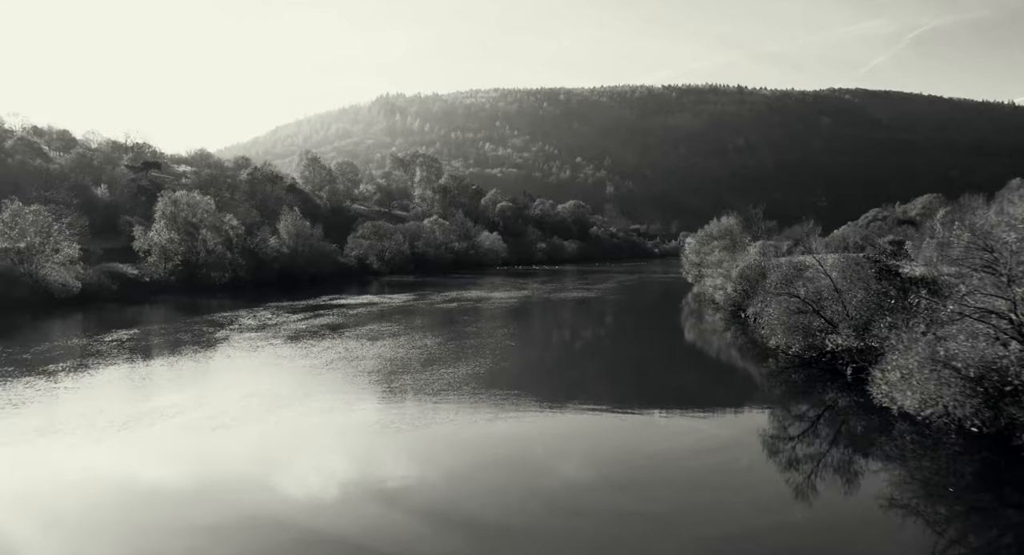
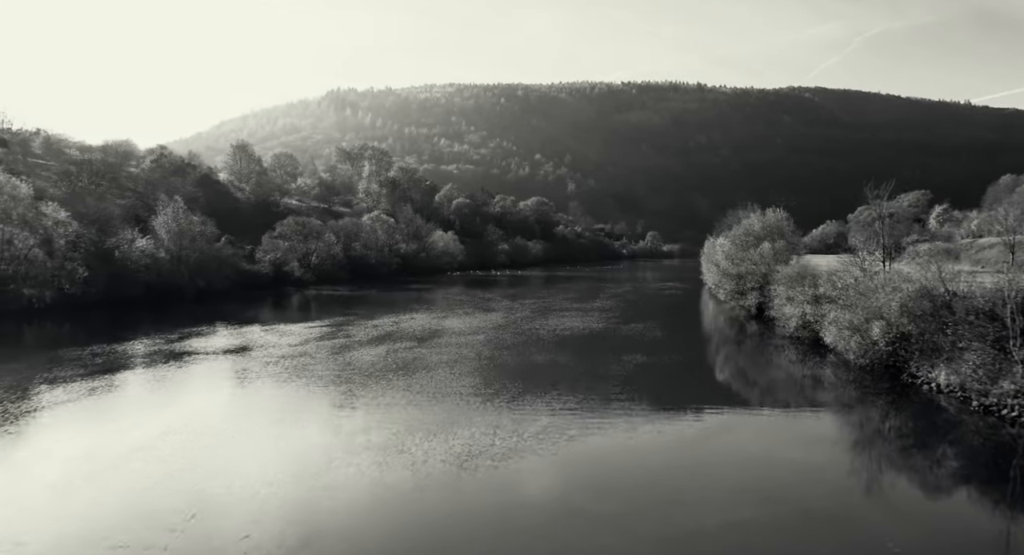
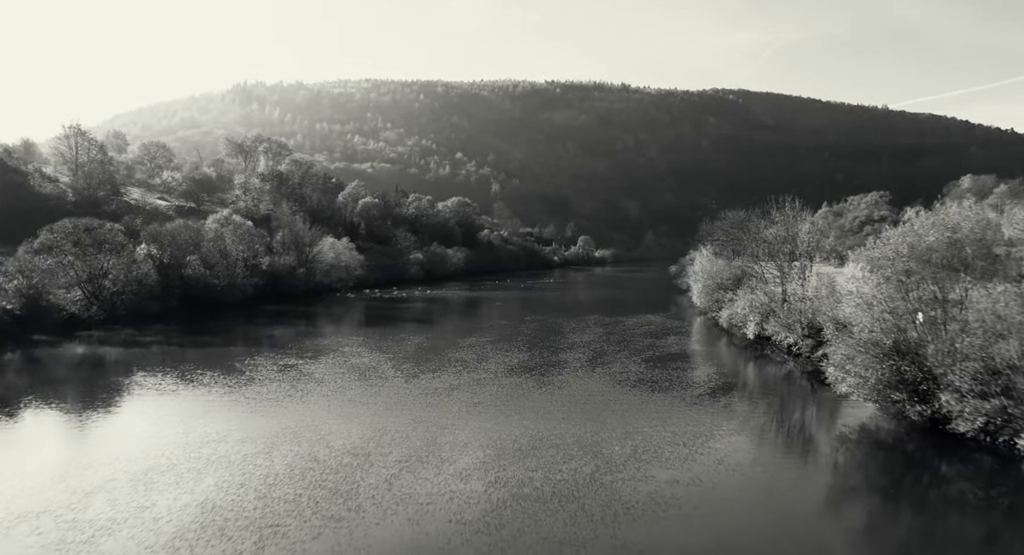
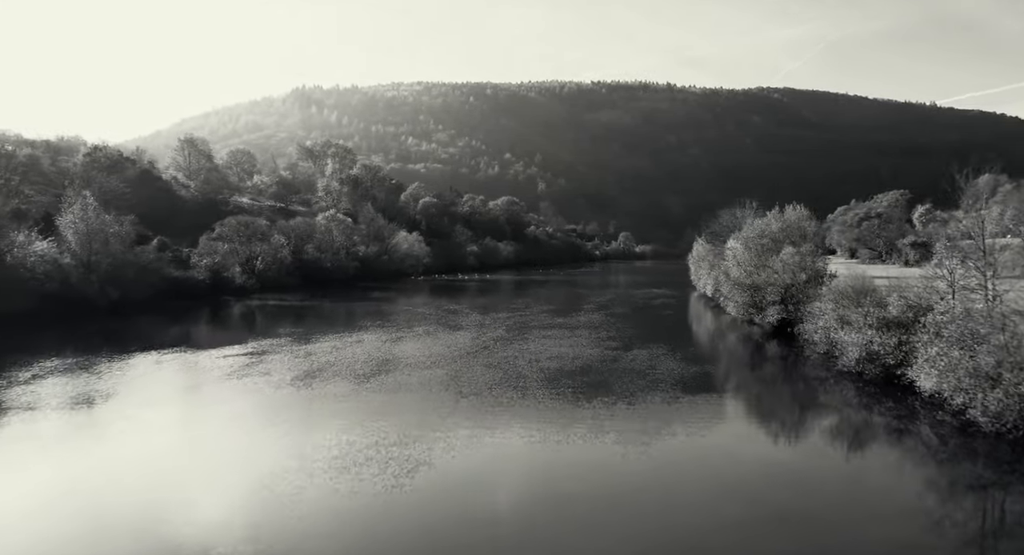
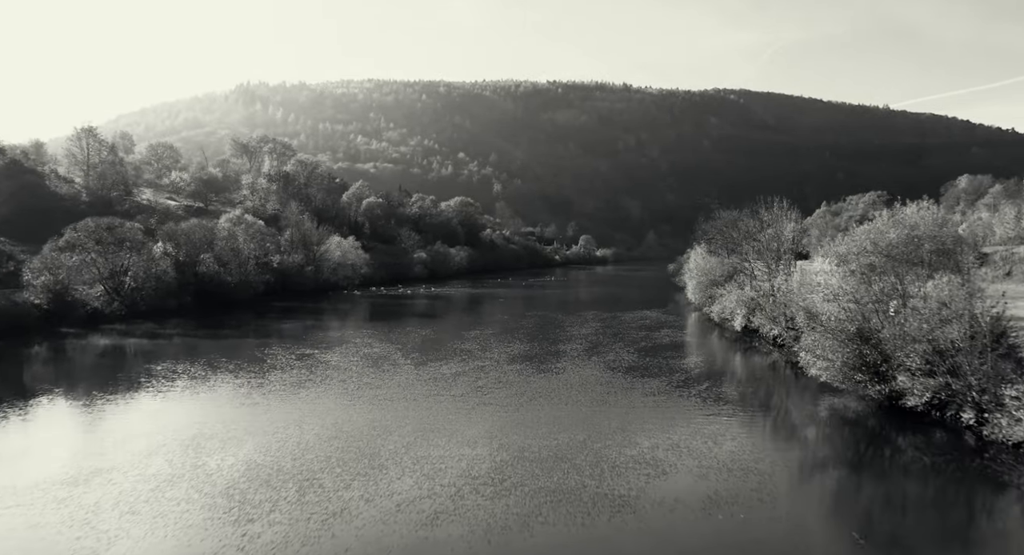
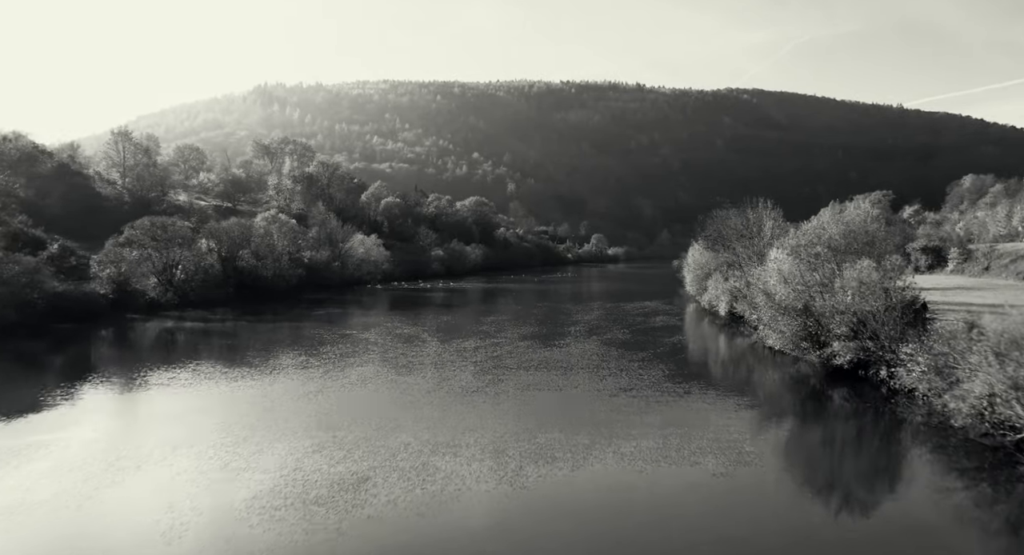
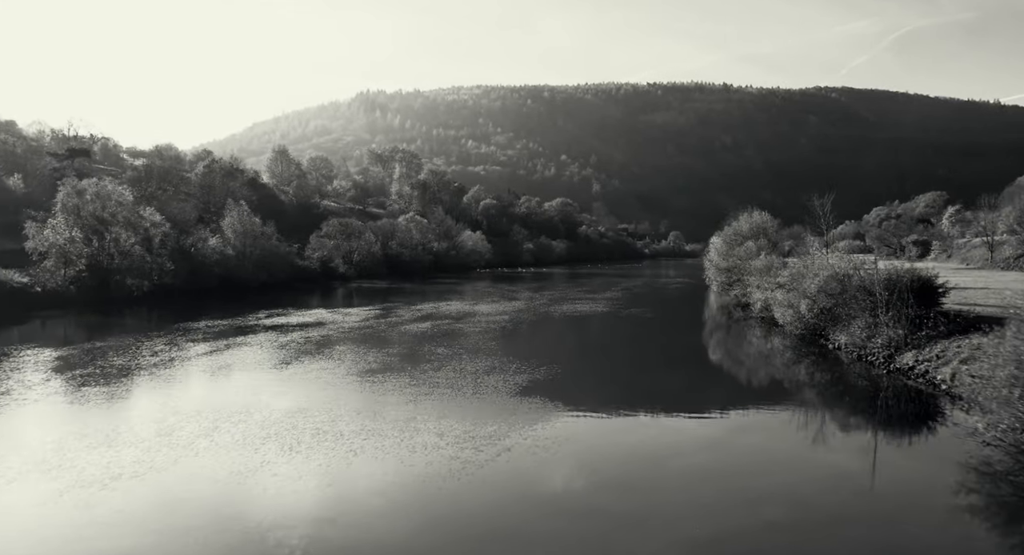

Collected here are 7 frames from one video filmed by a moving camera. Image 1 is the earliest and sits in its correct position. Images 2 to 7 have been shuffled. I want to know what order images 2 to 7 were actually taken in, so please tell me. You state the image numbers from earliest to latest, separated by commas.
7, 2, 4, 6, 5, 3
